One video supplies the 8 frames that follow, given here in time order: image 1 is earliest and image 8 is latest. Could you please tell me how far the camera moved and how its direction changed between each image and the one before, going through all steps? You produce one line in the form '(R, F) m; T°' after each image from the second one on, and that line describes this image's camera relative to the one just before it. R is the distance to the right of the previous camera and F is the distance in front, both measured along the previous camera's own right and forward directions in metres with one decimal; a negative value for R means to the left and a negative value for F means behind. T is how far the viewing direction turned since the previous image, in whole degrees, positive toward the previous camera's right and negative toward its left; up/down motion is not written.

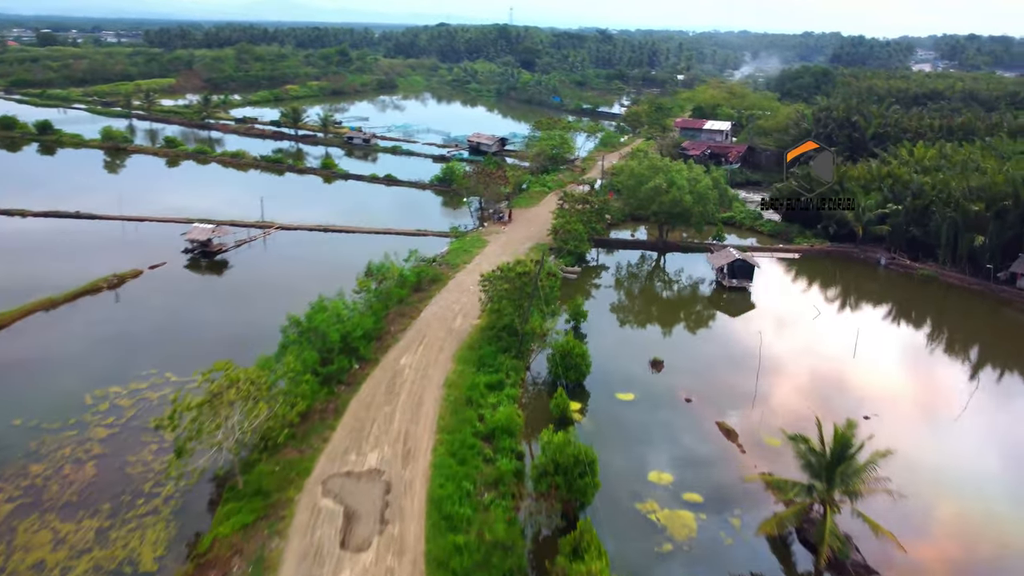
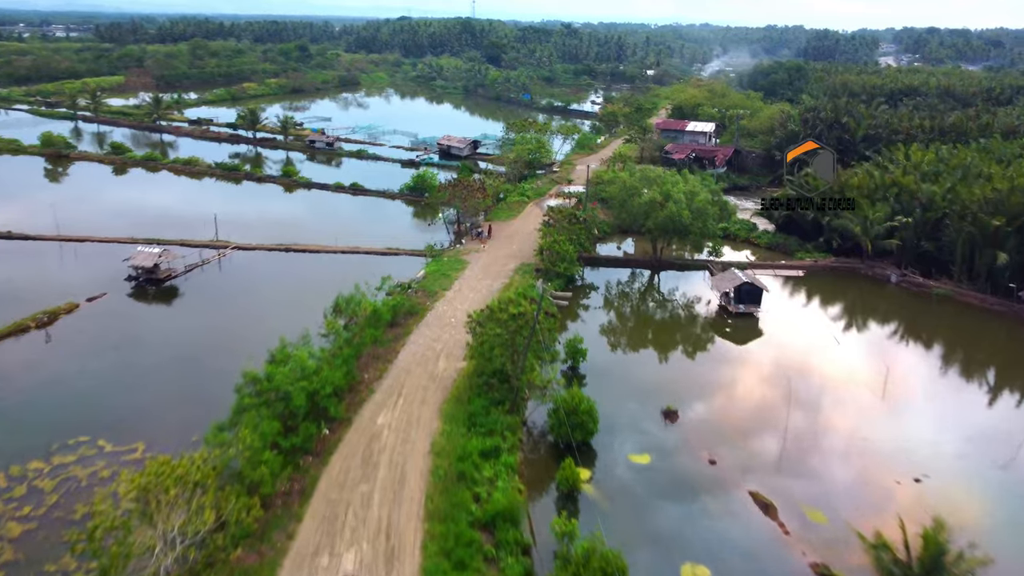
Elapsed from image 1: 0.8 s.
(-0.5, +2.4) m; +2°
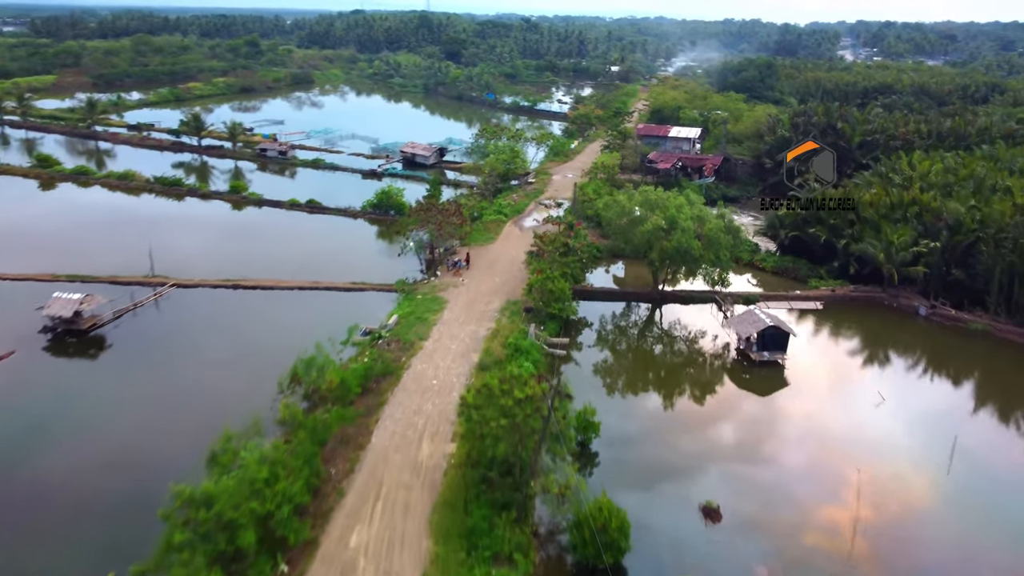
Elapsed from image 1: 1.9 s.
(-0.7, +3.2) m; +3°
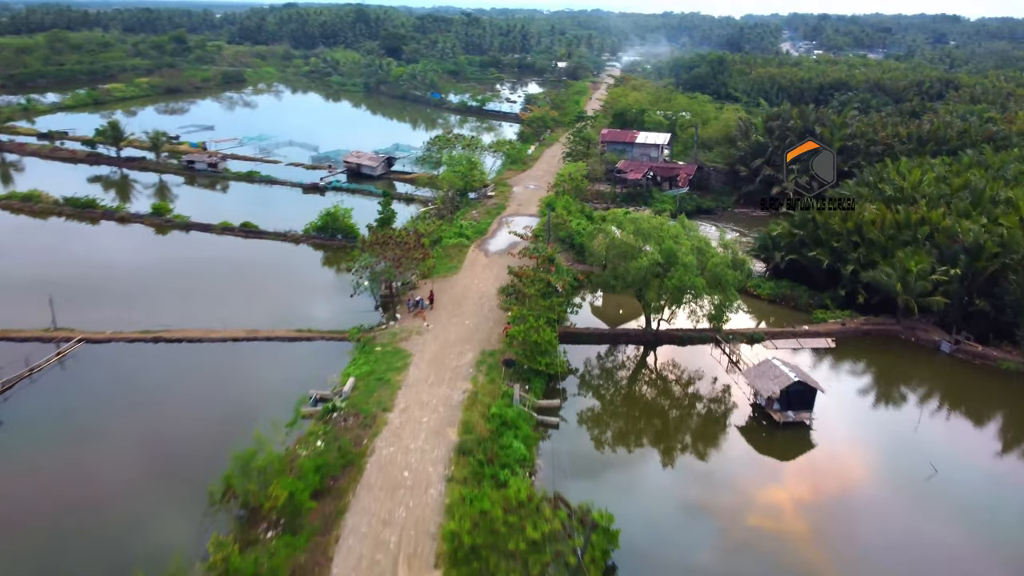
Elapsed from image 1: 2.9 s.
(-0.7, +3.2) m; +4°
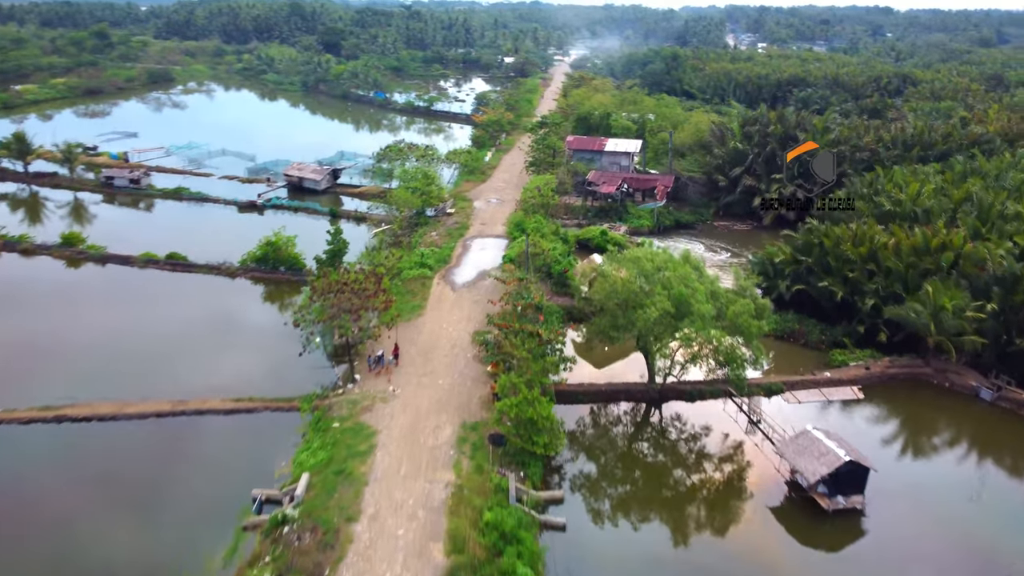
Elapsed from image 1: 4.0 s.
(-0.8, +3.2) m; +4°
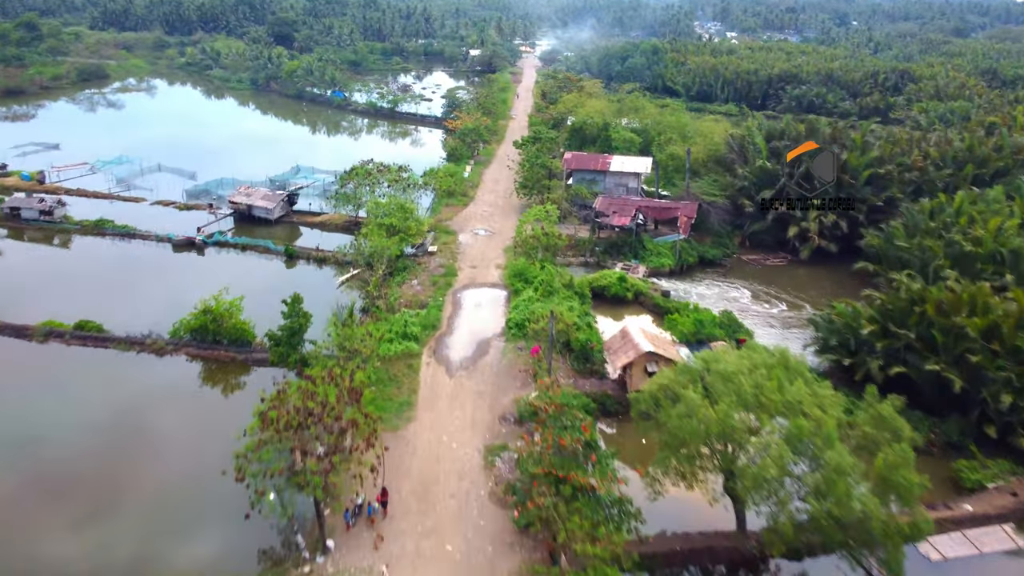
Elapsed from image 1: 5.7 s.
(-1.2, +5.3) m; +3°
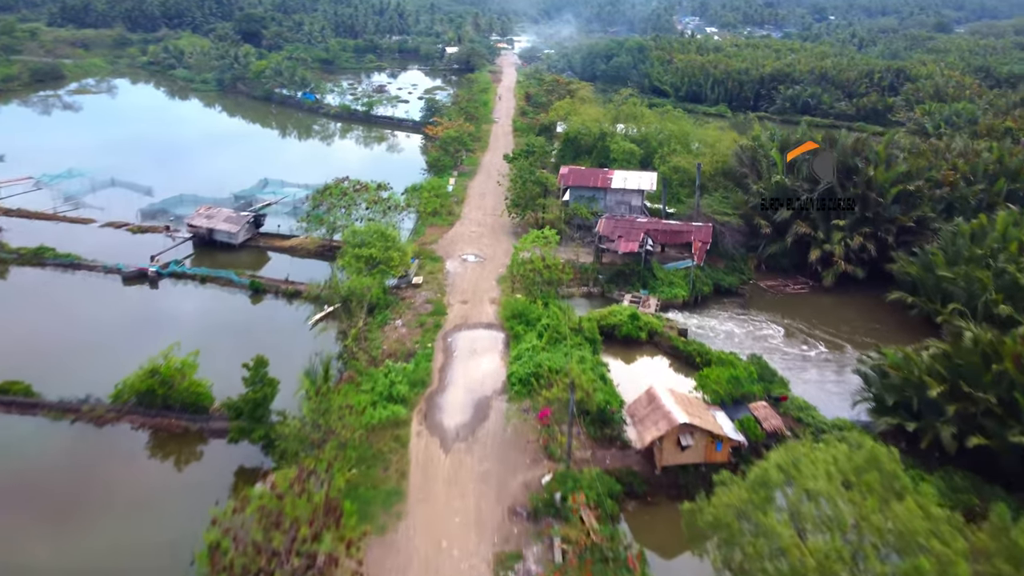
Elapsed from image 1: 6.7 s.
(-0.6, +2.9) m; +2°
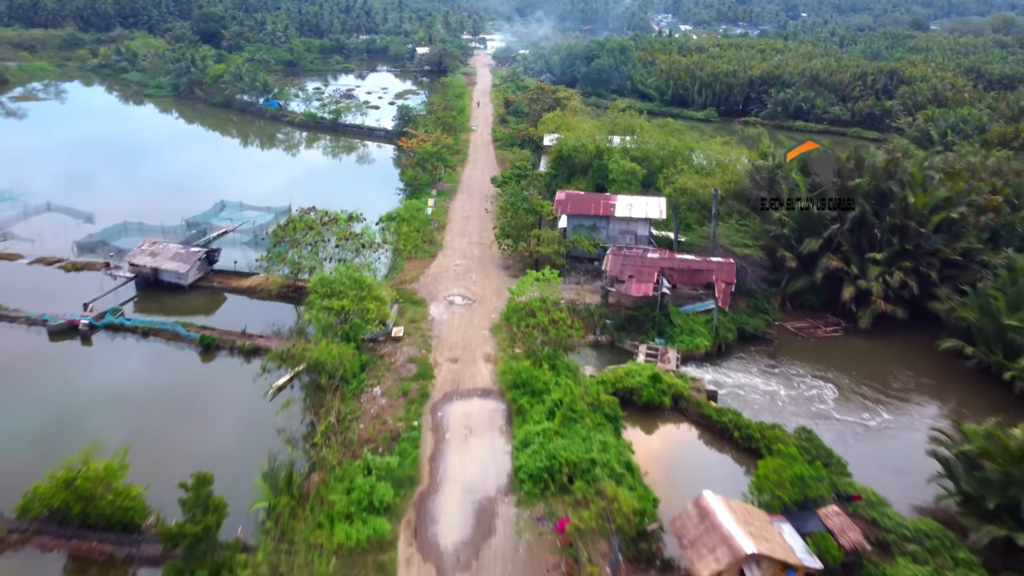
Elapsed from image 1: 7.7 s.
(-0.6, +3.3) m; +2°
